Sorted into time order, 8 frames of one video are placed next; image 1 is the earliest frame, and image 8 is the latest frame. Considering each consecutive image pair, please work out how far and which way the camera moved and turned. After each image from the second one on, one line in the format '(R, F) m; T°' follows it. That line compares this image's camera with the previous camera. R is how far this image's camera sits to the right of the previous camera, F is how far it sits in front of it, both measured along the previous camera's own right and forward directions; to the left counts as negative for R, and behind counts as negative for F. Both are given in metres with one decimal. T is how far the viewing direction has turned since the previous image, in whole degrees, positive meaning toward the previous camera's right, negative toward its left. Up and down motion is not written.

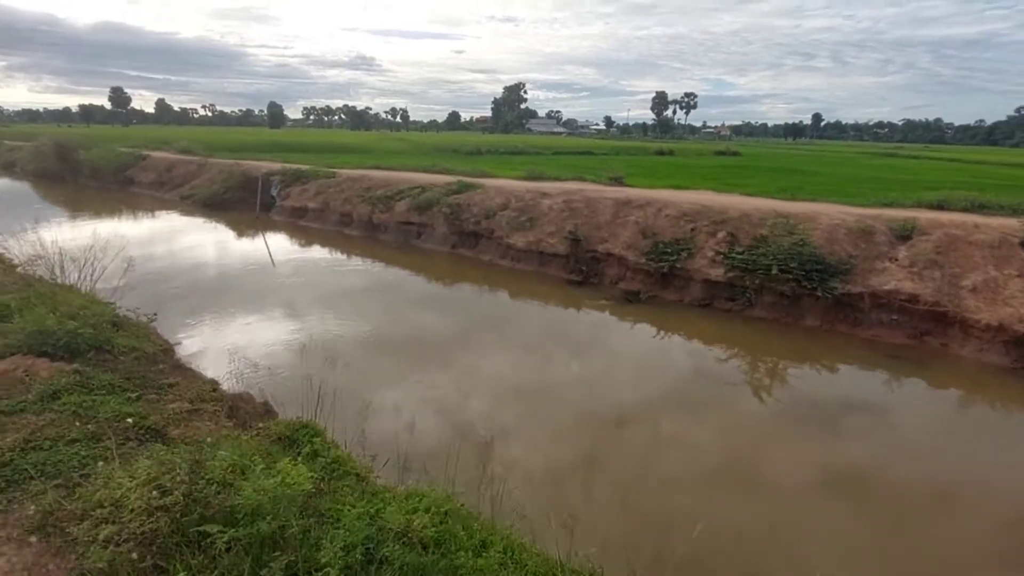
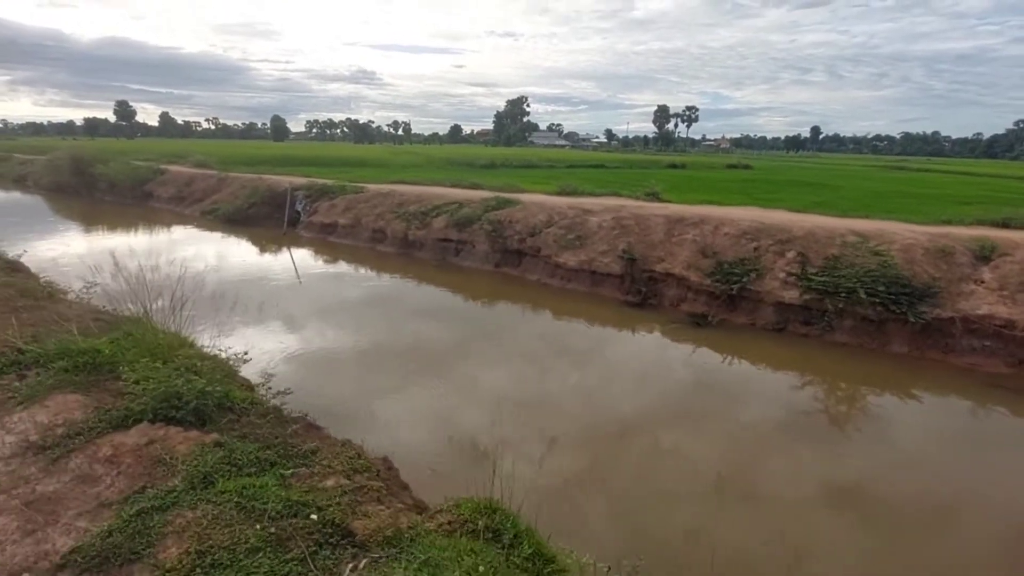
(-1.5, +0.6) m; 0°
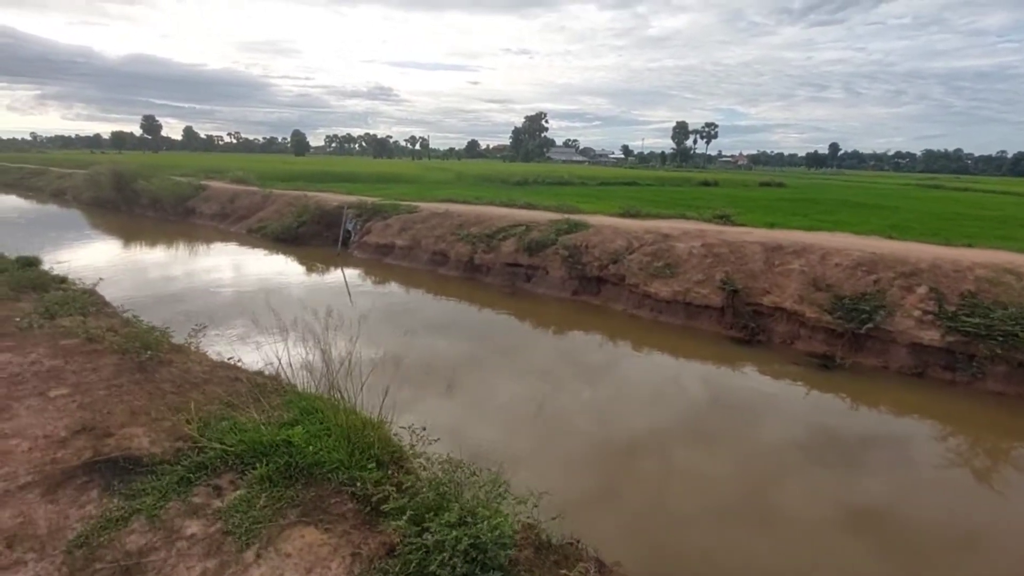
(-2.0, +0.9) m; -1°
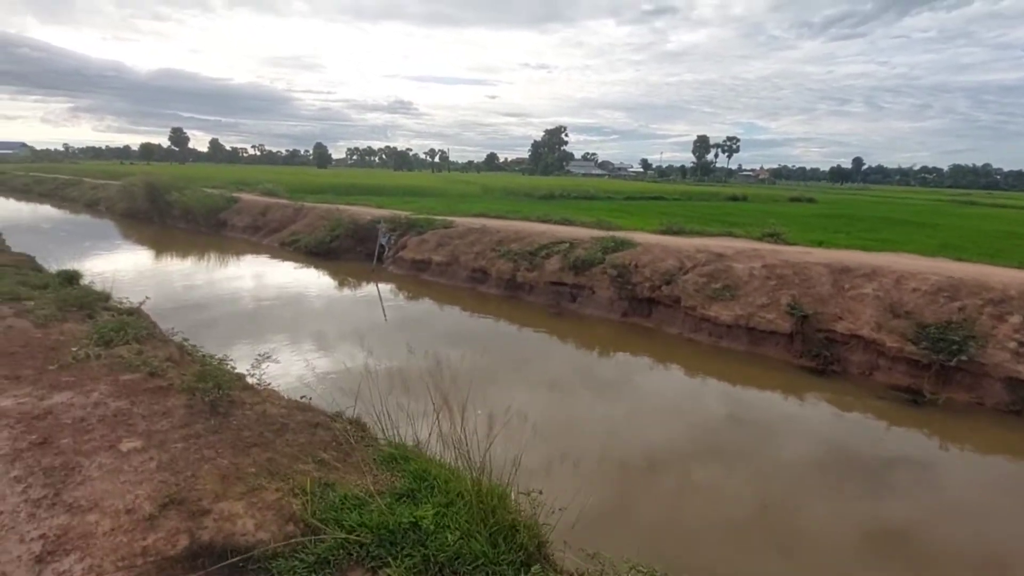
(-0.9, +0.6) m; -2°
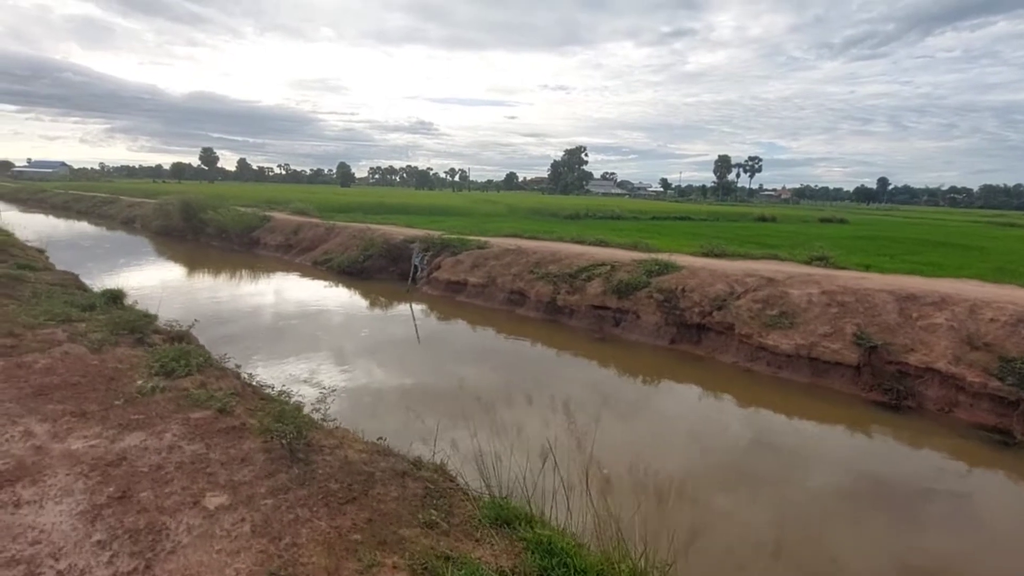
(-0.7, +0.4) m; -2°
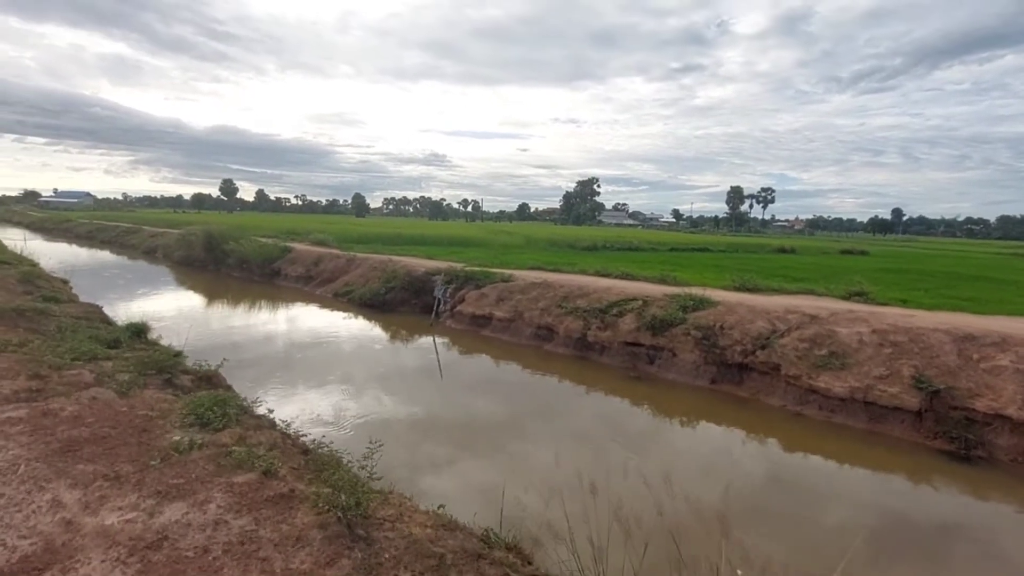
(-0.6, +0.4) m; -1°
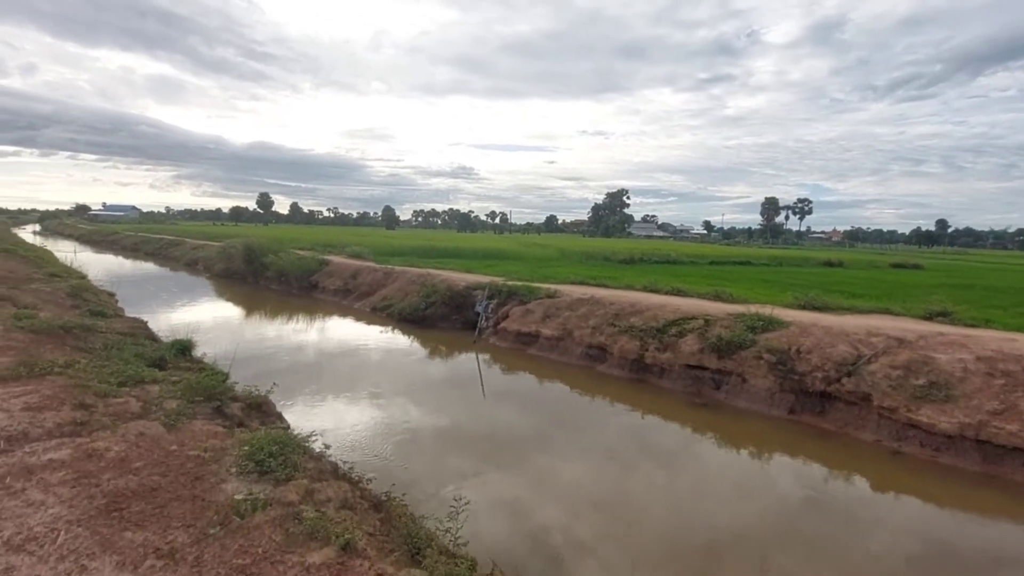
(-0.8, +0.8) m; -3°
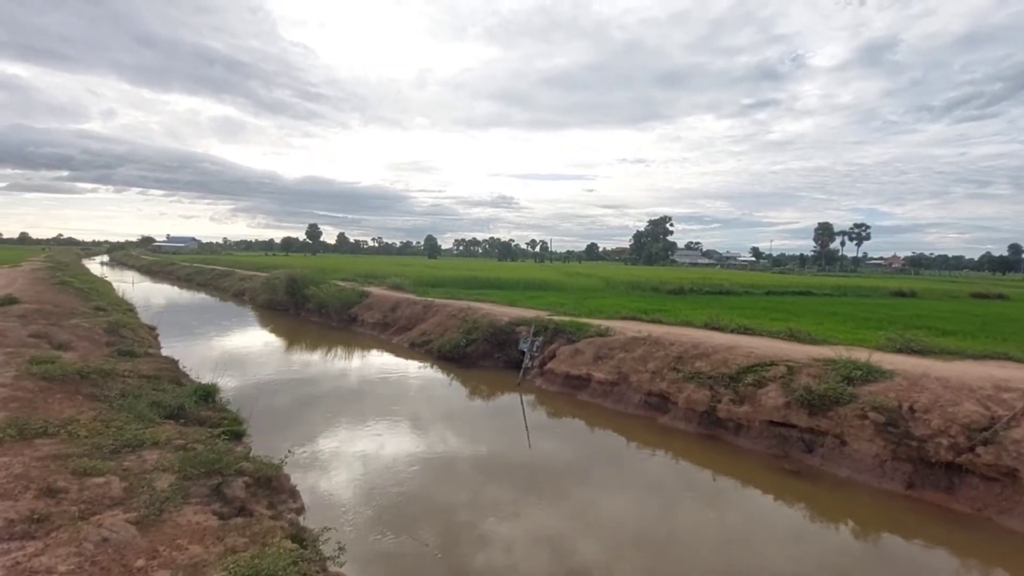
(-0.3, +1.4) m; -5°
